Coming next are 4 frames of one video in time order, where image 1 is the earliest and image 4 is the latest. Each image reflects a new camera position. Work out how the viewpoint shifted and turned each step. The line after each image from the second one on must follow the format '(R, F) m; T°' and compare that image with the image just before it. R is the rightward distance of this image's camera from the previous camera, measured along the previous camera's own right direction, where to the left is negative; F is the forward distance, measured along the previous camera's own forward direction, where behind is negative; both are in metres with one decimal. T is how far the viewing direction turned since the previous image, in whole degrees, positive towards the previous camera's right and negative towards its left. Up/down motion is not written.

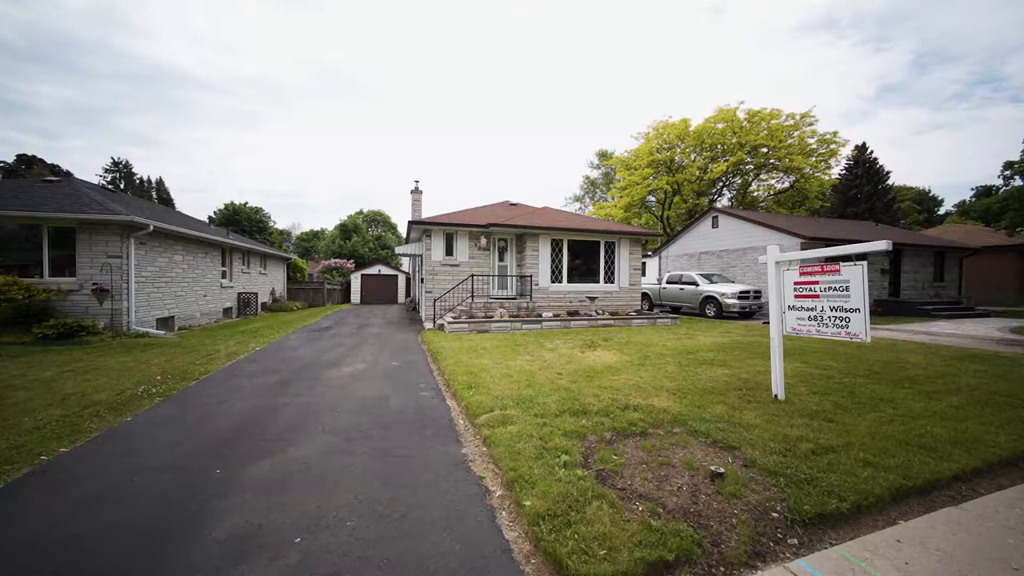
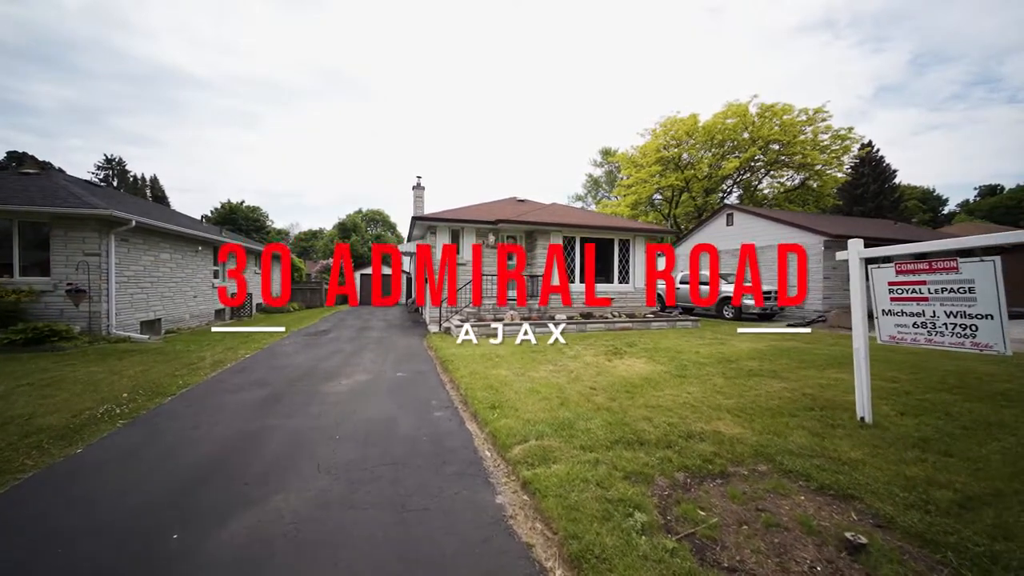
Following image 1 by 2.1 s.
(-0.3, +0.7) m; 0°
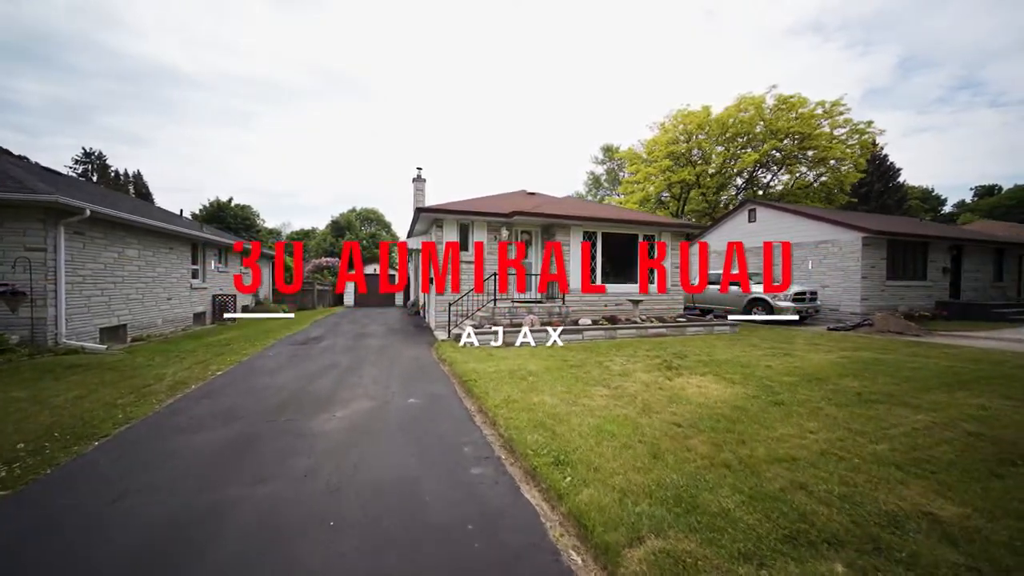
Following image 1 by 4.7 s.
(-0.5, +1.2) m; +1°
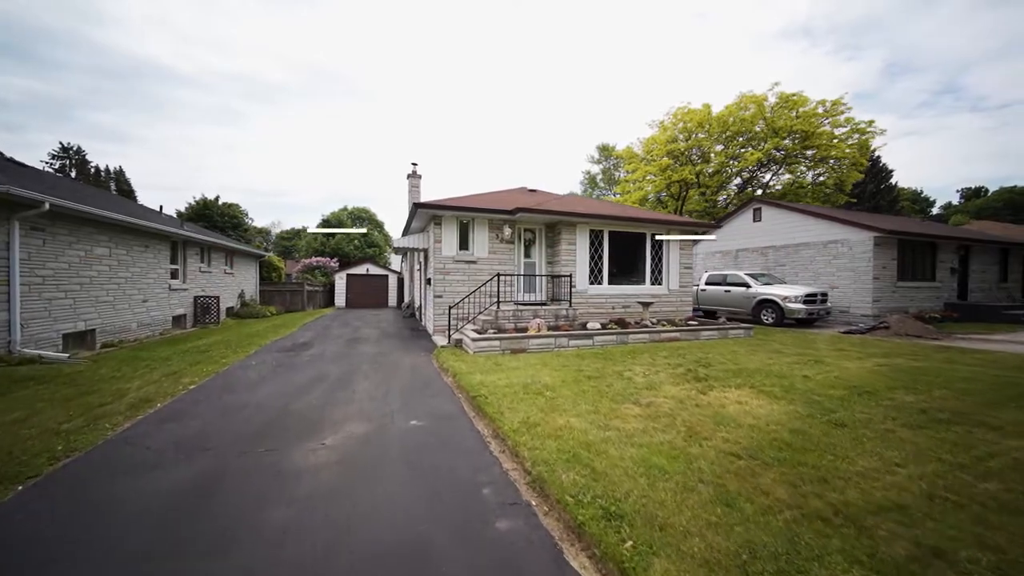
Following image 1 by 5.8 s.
(-0.2, +0.6) m; +1°
